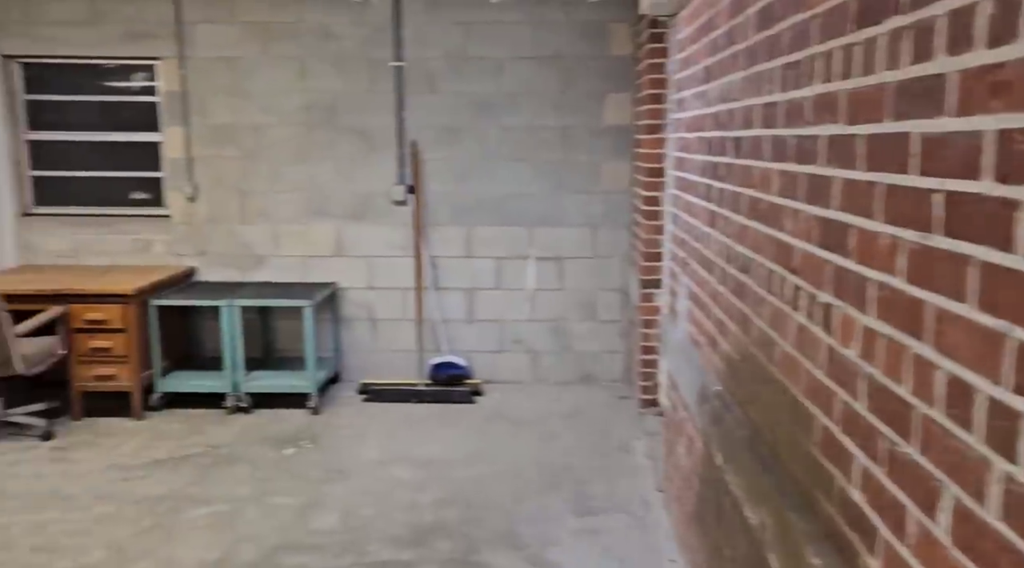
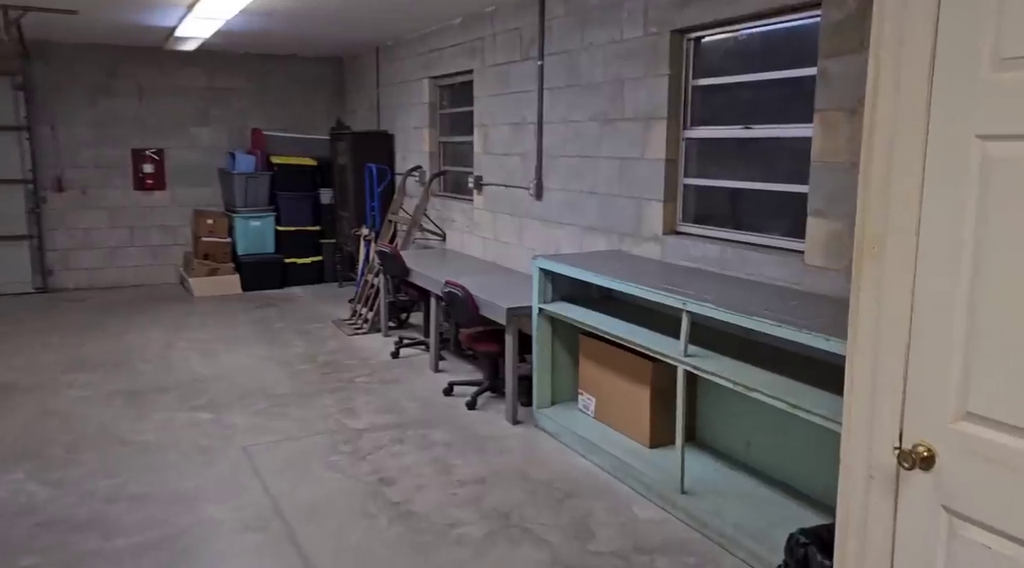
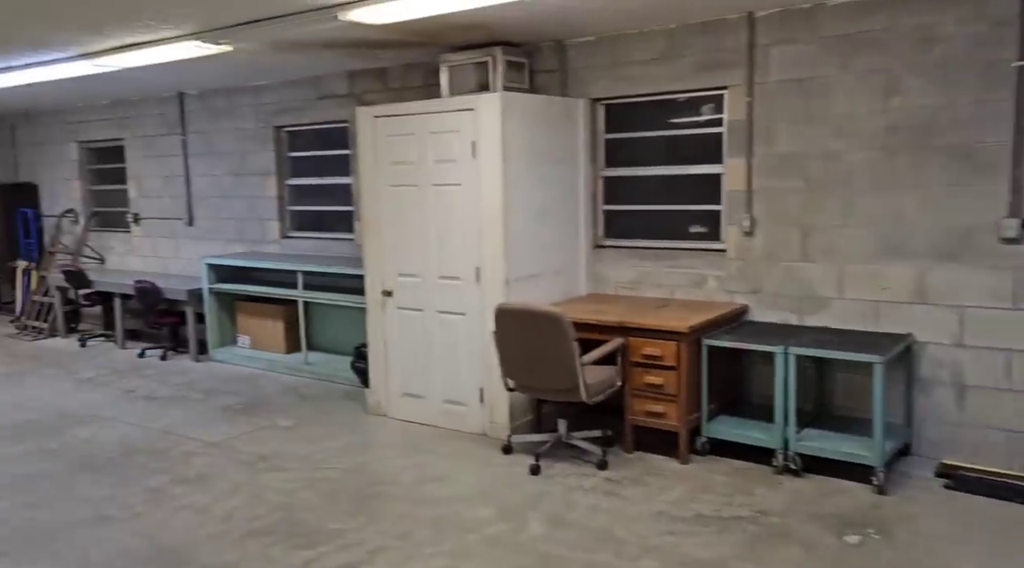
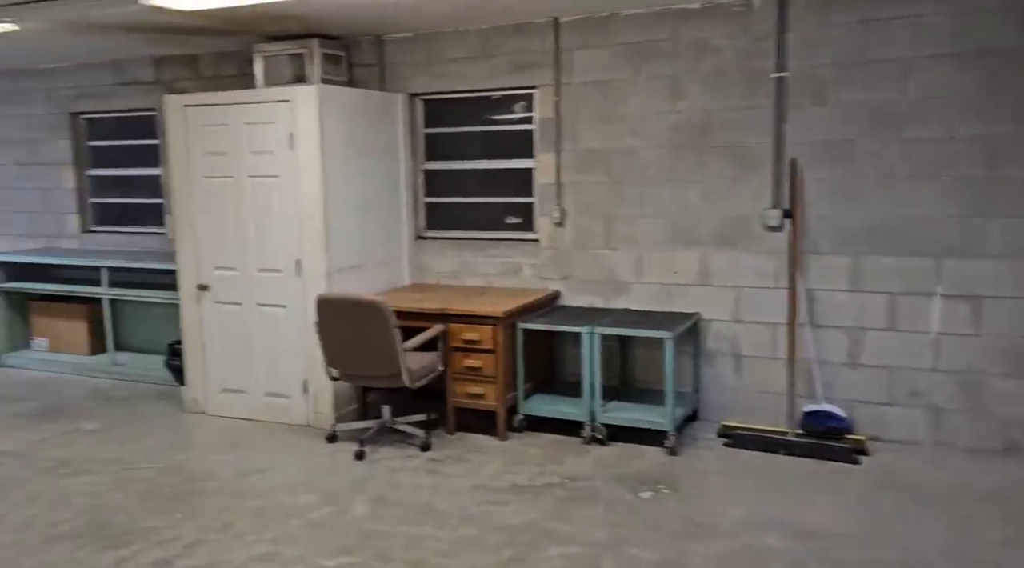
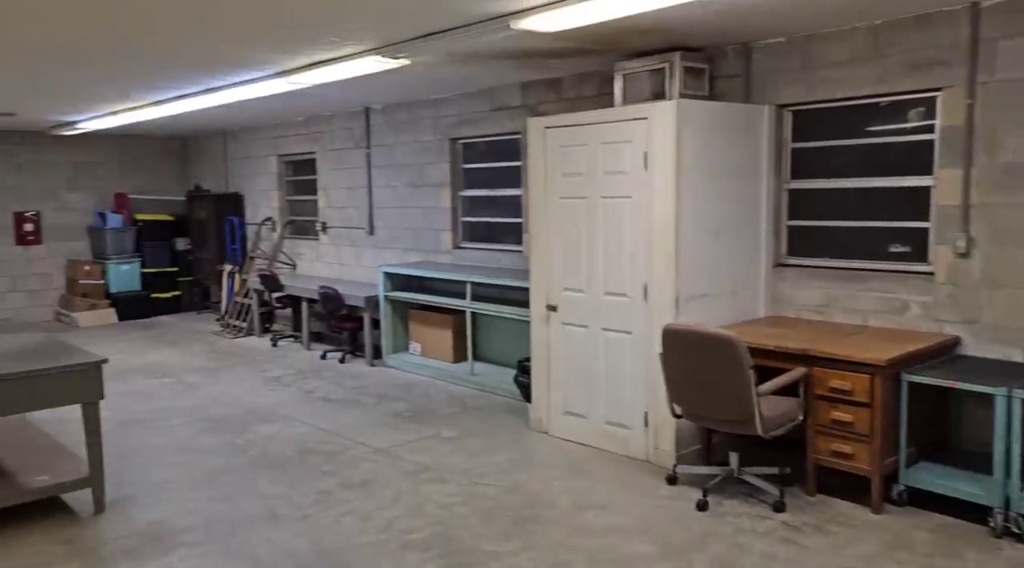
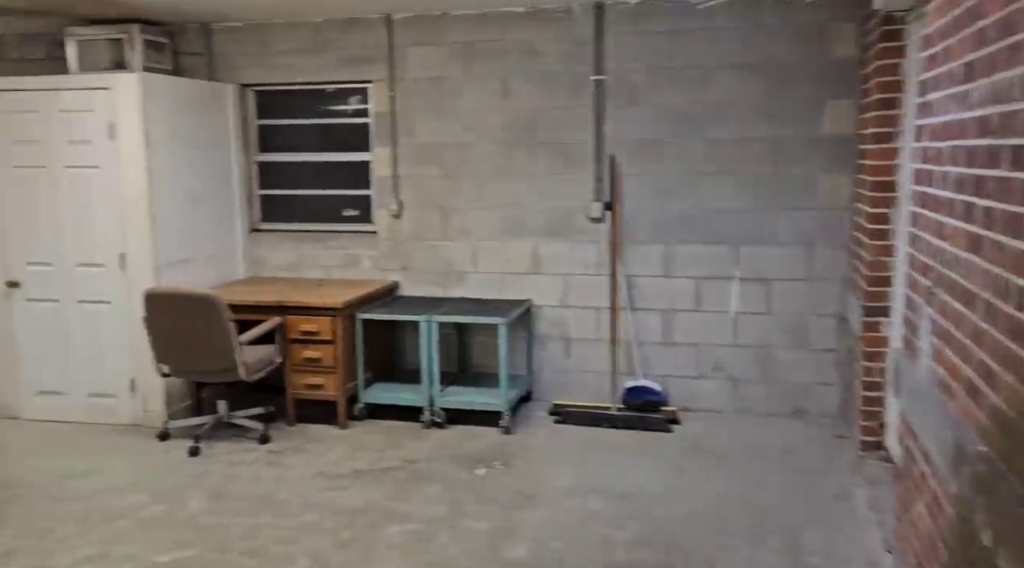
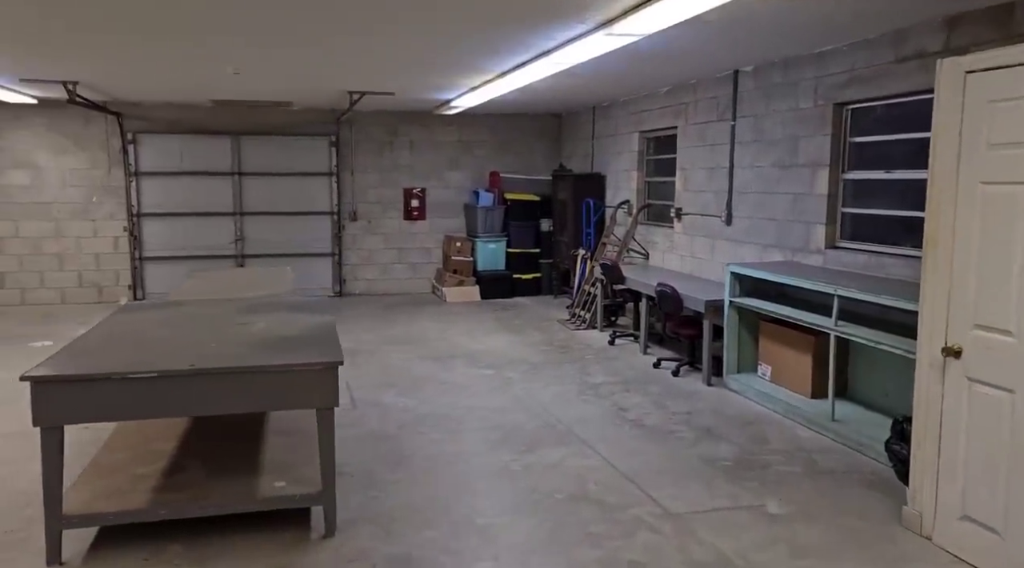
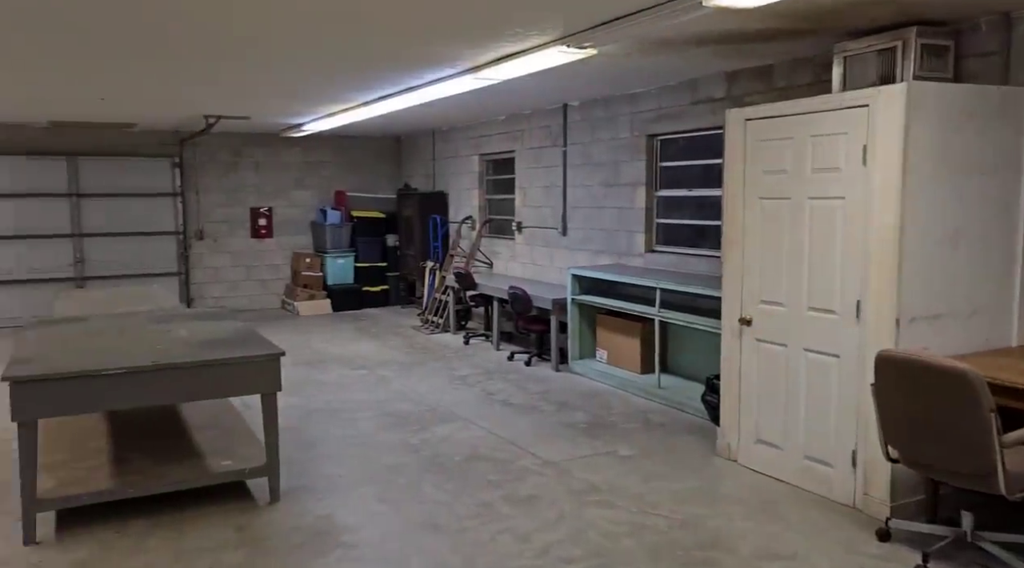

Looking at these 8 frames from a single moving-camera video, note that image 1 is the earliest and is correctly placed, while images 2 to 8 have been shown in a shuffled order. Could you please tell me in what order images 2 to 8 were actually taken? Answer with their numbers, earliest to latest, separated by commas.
6, 4, 3, 5, 8, 7, 2
